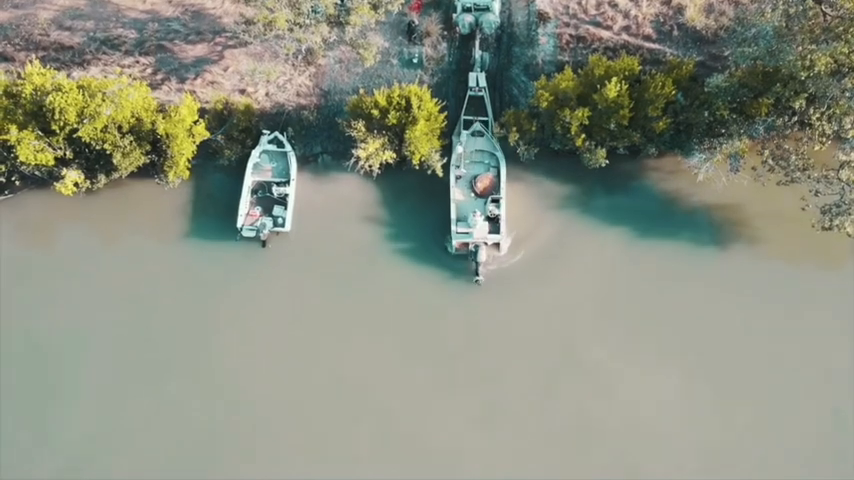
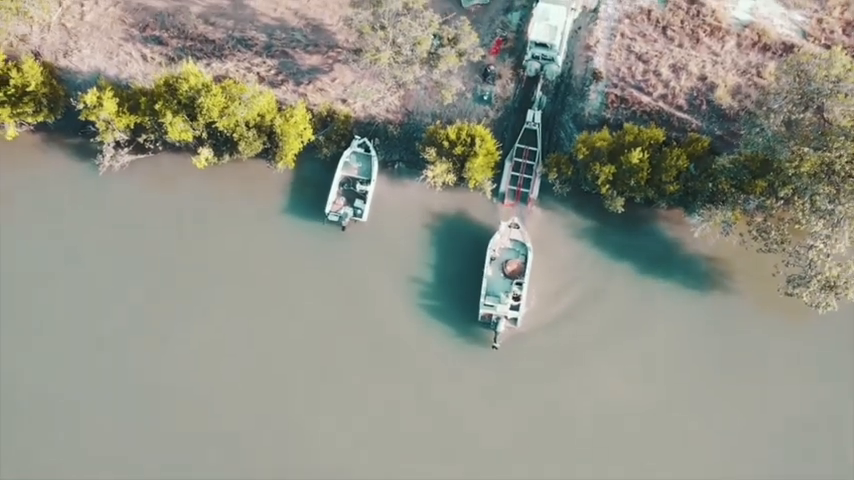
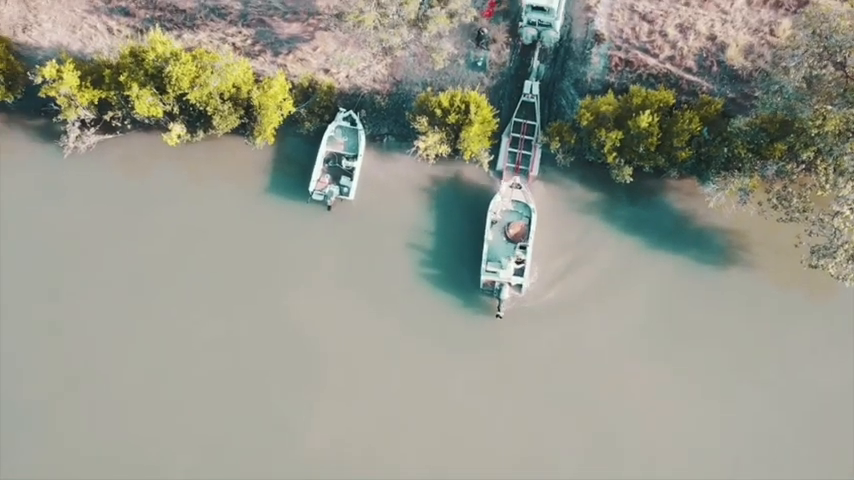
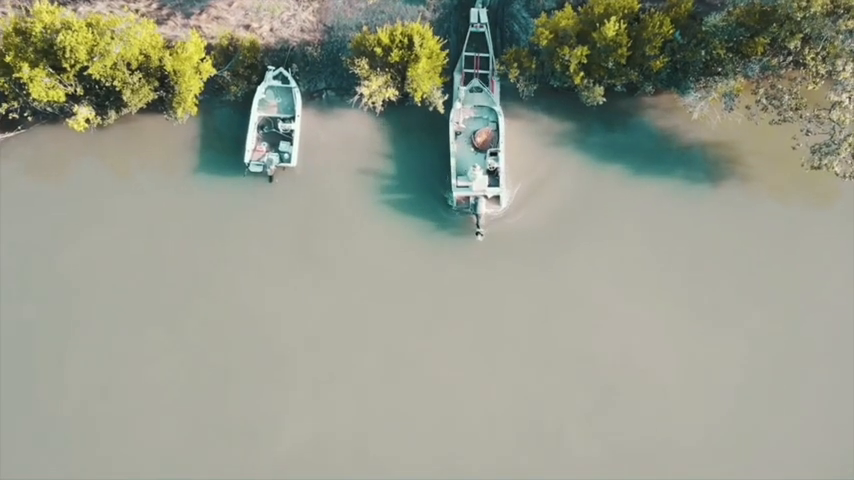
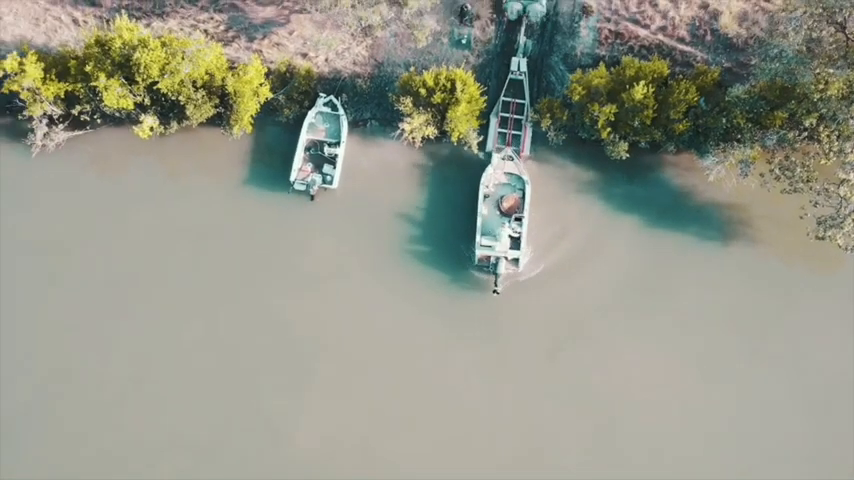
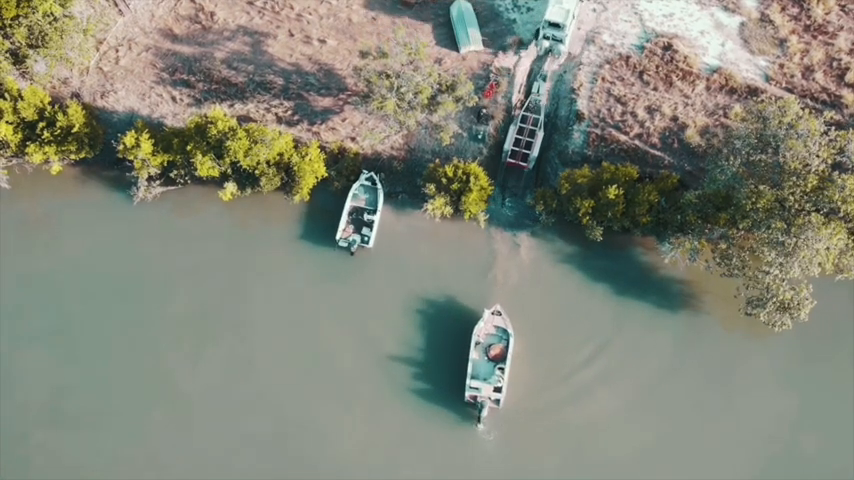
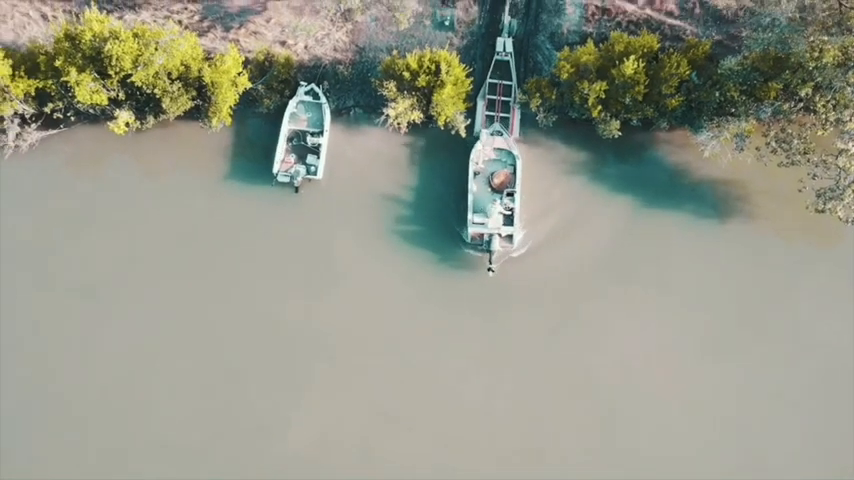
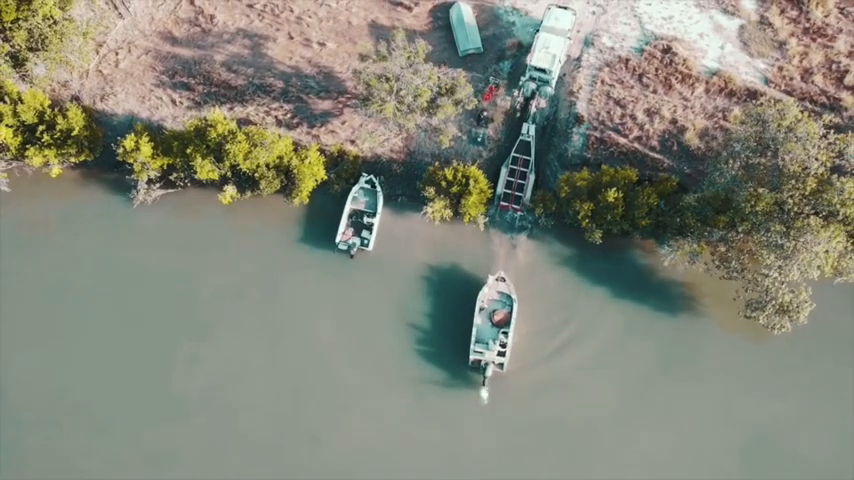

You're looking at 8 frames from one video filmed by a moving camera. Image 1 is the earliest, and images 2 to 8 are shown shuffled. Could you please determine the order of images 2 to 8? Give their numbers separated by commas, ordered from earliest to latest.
4, 7, 5, 3, 2, 8, 6
